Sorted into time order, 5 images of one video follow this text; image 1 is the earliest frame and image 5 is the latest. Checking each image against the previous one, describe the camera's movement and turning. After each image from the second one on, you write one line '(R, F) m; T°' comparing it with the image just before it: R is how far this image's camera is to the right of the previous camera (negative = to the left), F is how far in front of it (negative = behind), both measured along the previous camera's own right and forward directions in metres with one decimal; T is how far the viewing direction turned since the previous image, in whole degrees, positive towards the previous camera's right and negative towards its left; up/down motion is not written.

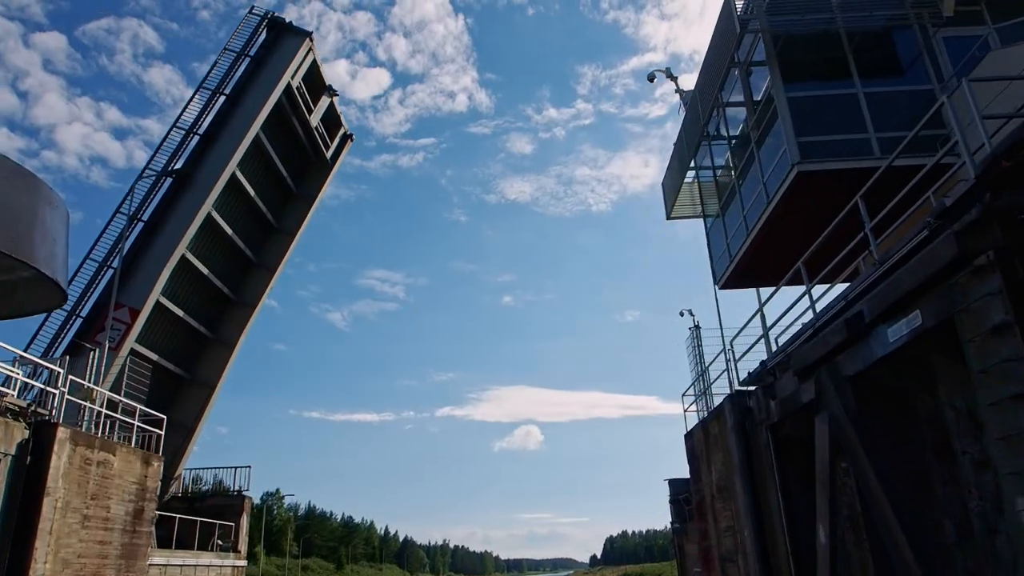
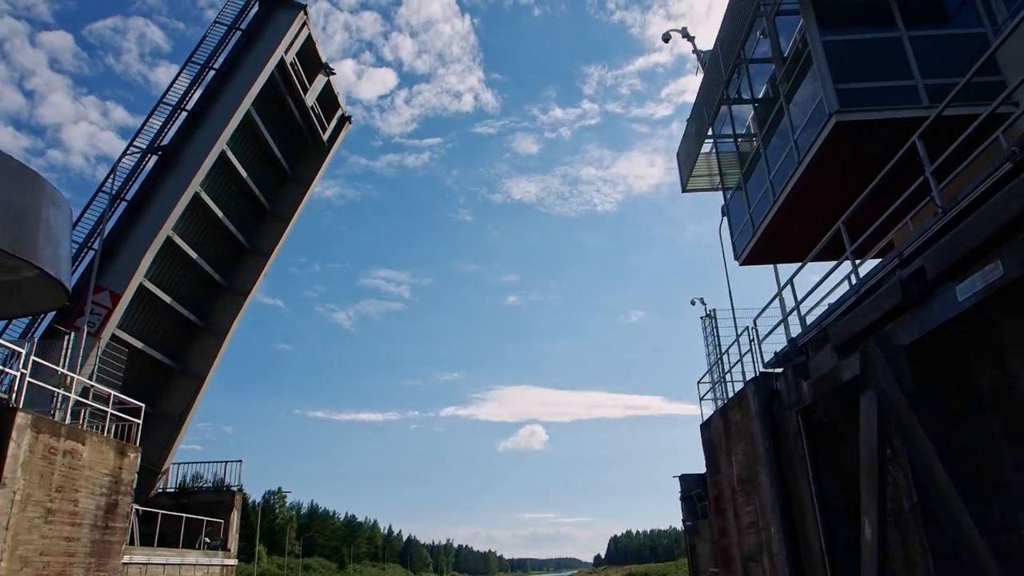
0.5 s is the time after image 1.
(0.0, +0.9) m; 0°
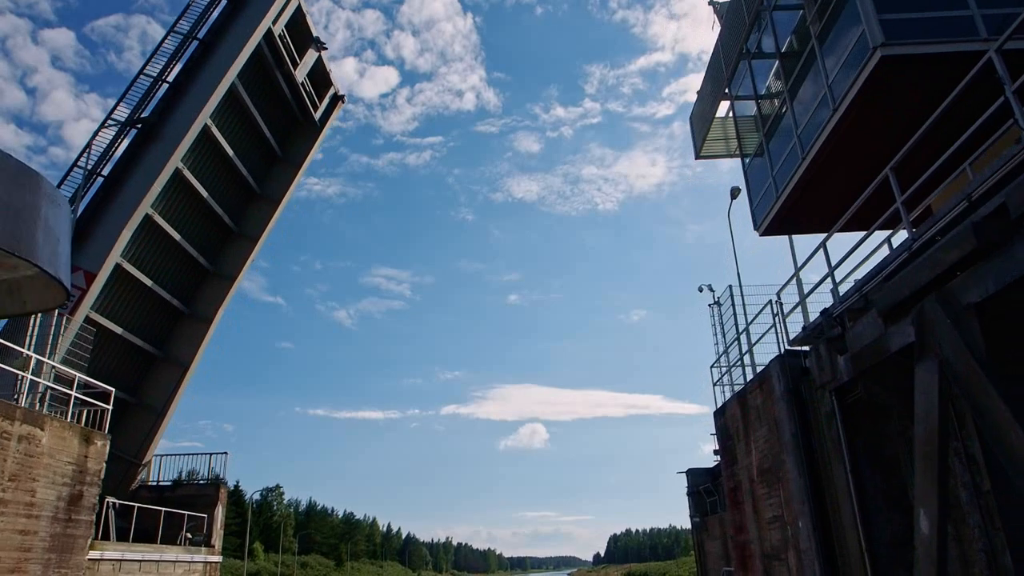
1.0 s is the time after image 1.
(0.0, +0.8) m; 0°
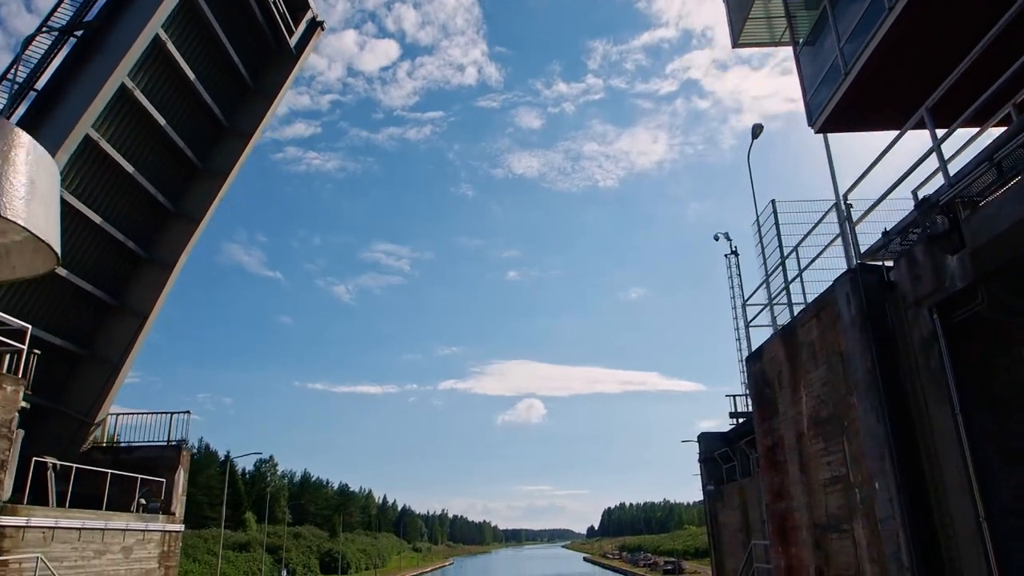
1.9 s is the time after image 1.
(+0.1, +1.7) m; 0°
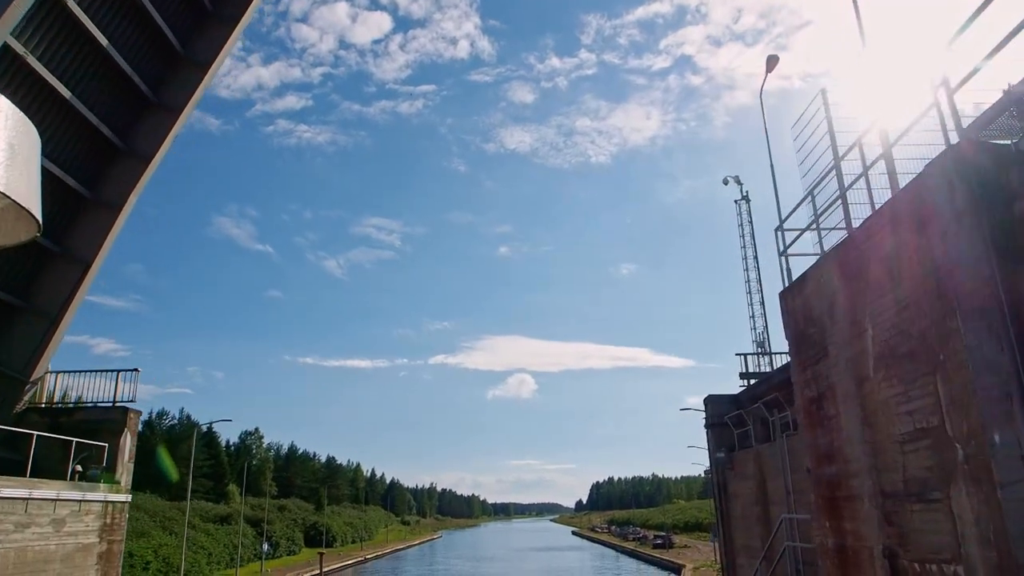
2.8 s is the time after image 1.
(+0.1, +1.6) m; +1°
